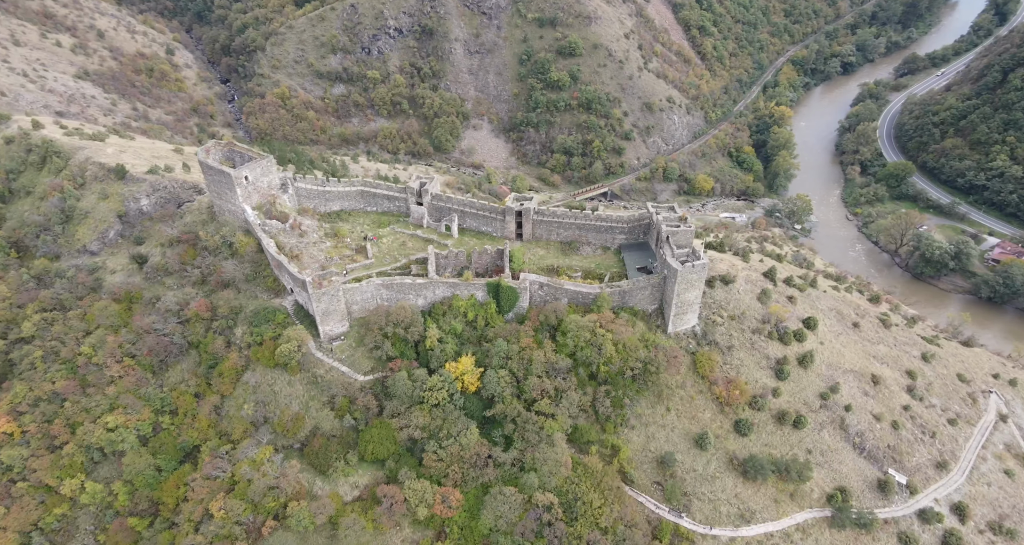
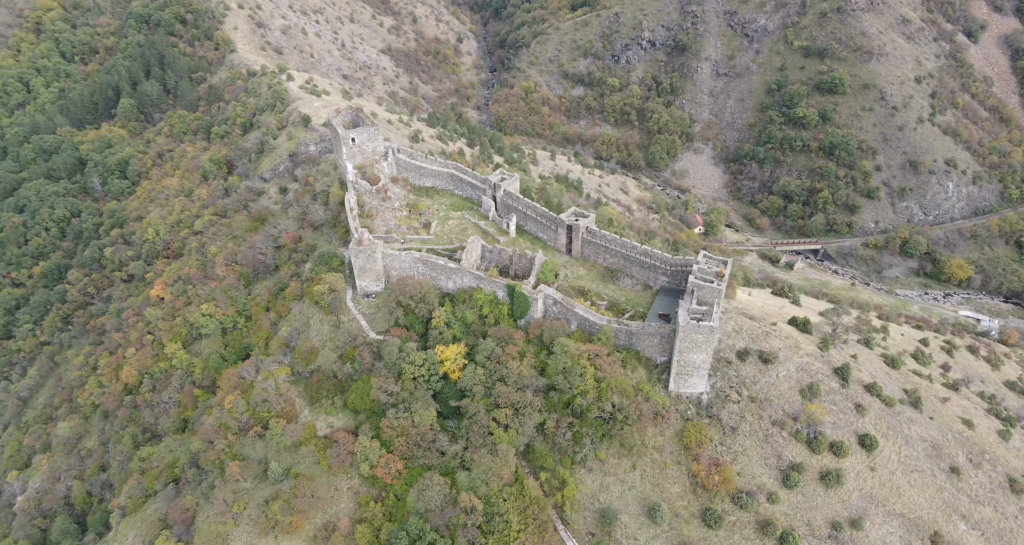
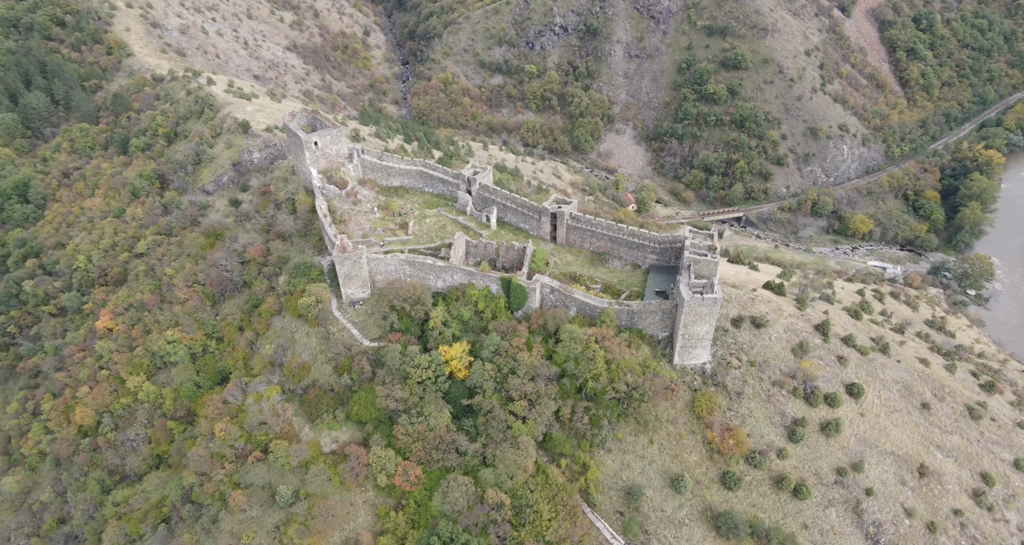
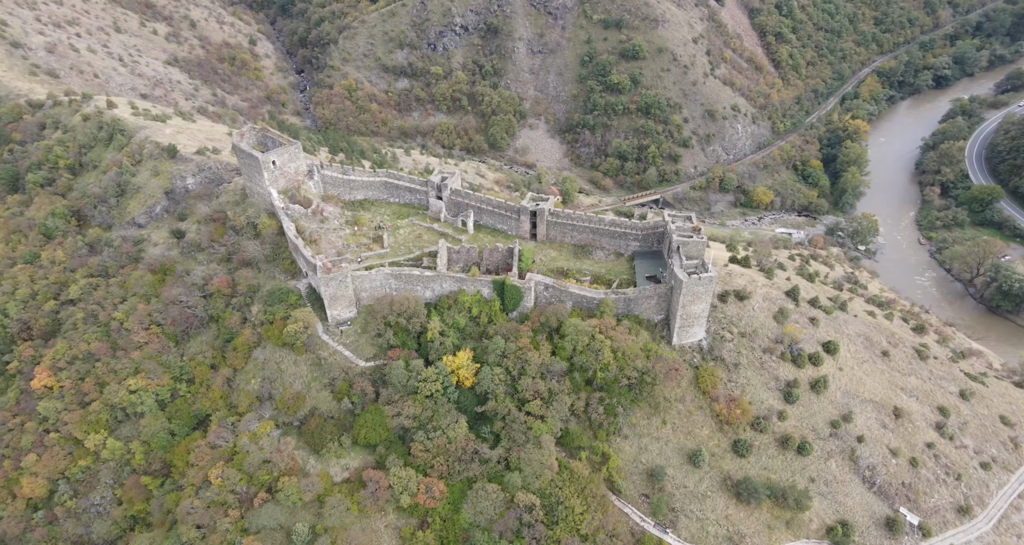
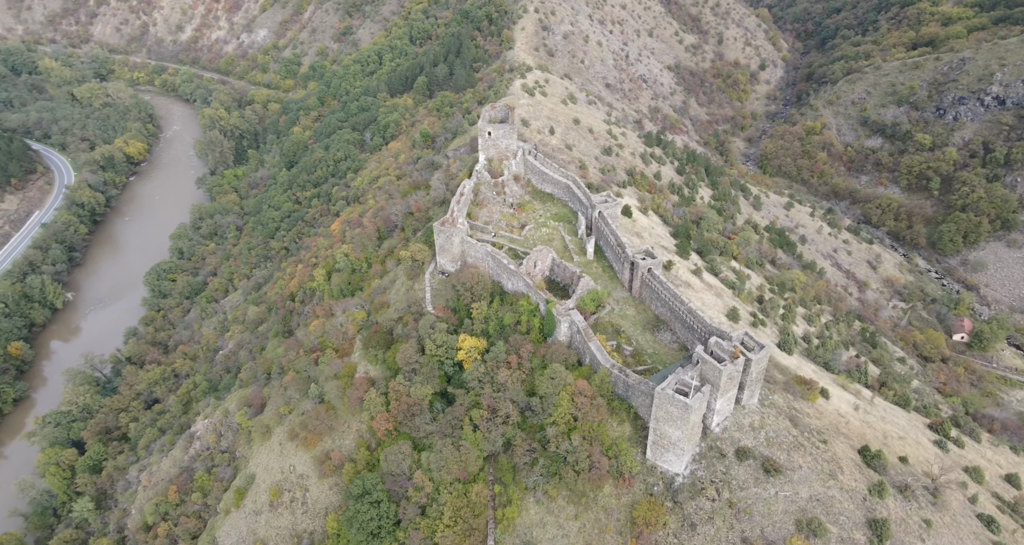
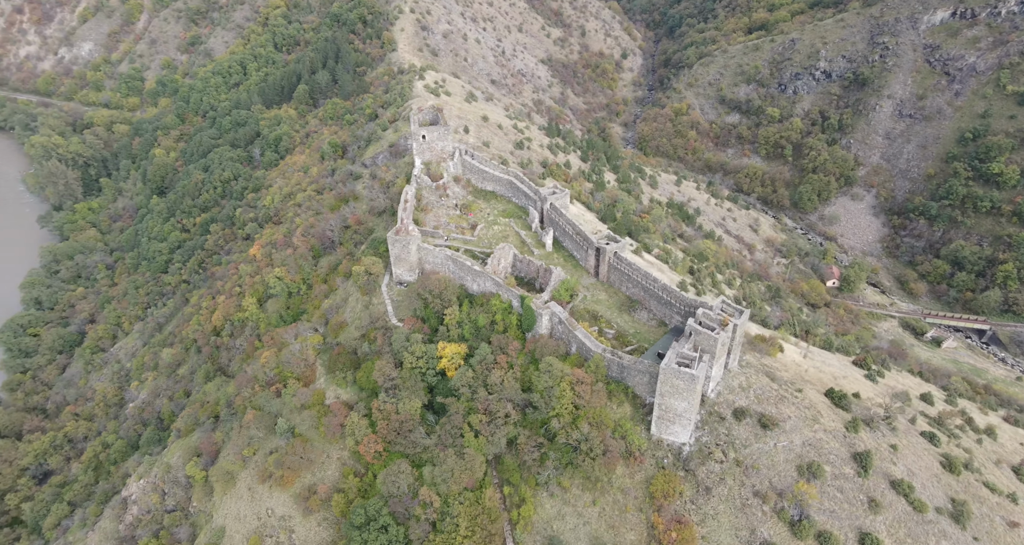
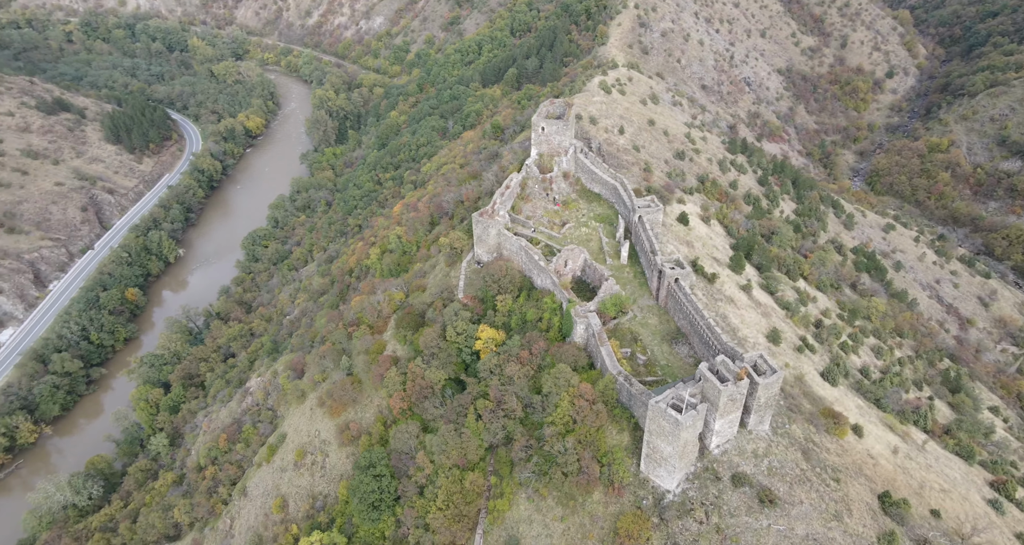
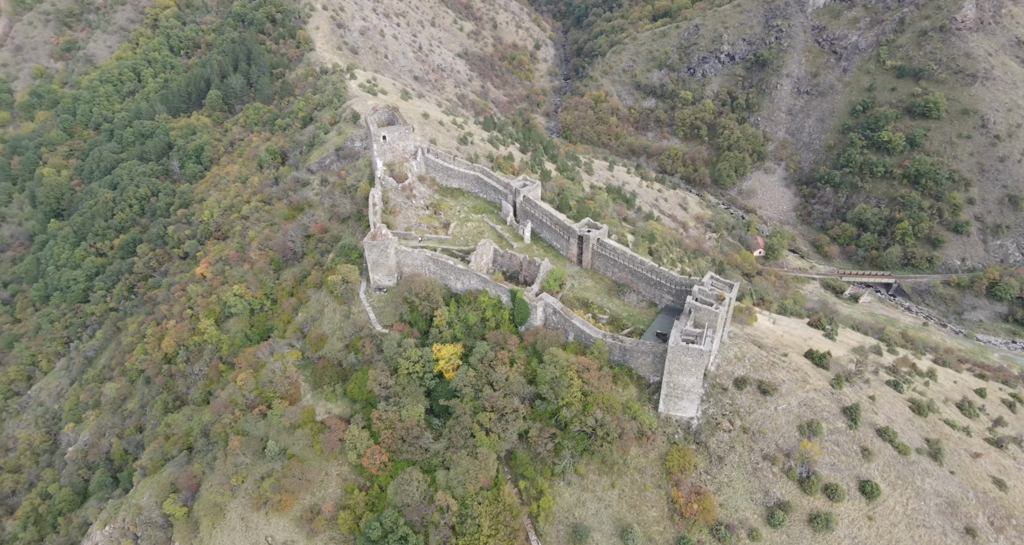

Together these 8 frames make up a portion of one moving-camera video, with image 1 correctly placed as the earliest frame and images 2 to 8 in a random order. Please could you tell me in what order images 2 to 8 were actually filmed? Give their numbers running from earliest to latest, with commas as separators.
4, 3, 2, 8, 6, 5, 7
